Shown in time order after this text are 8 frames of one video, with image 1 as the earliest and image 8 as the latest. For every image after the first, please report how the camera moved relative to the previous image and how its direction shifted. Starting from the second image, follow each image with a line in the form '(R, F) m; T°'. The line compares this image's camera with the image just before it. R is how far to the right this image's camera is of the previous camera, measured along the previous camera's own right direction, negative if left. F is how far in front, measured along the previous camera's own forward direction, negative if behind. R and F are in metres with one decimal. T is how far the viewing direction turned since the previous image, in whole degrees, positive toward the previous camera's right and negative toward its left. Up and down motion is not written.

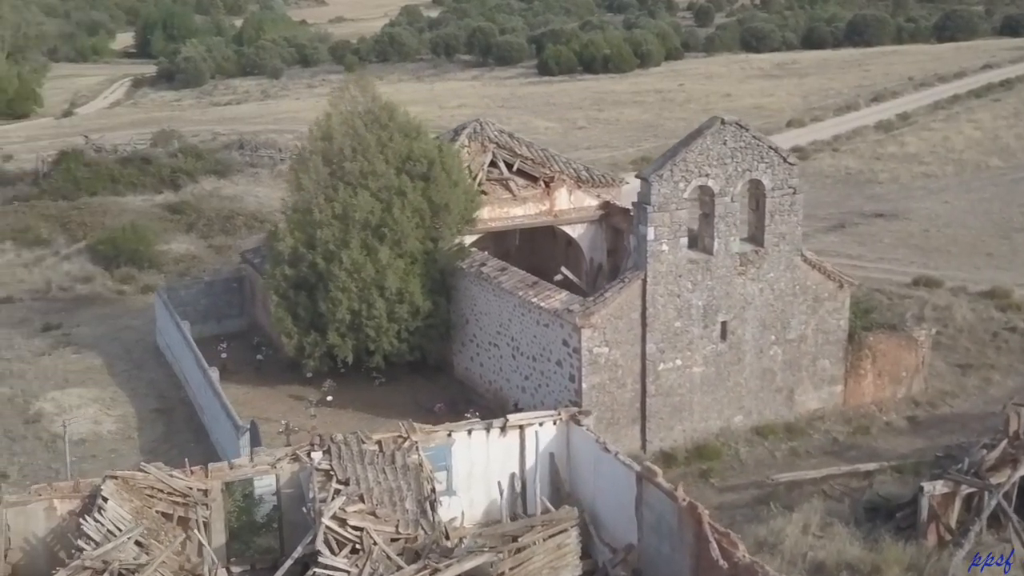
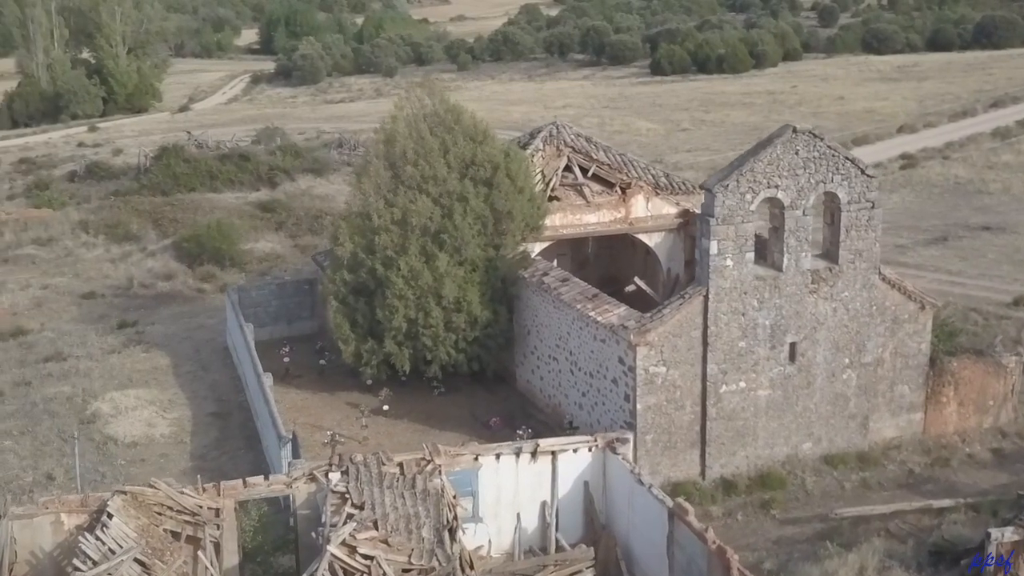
(+0.8, +0.8) m; -5°
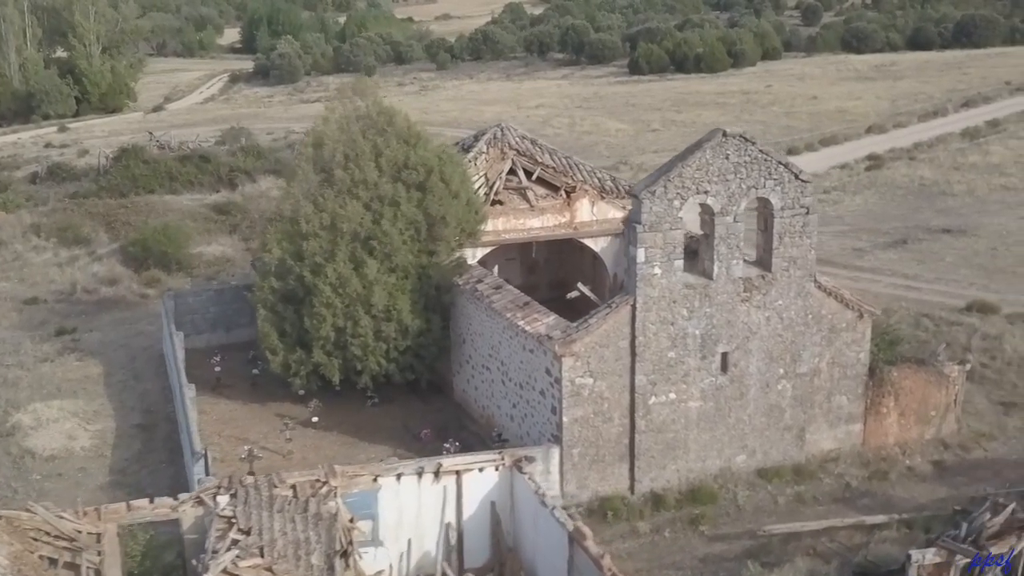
(+0.9, +0.6) m; 0°
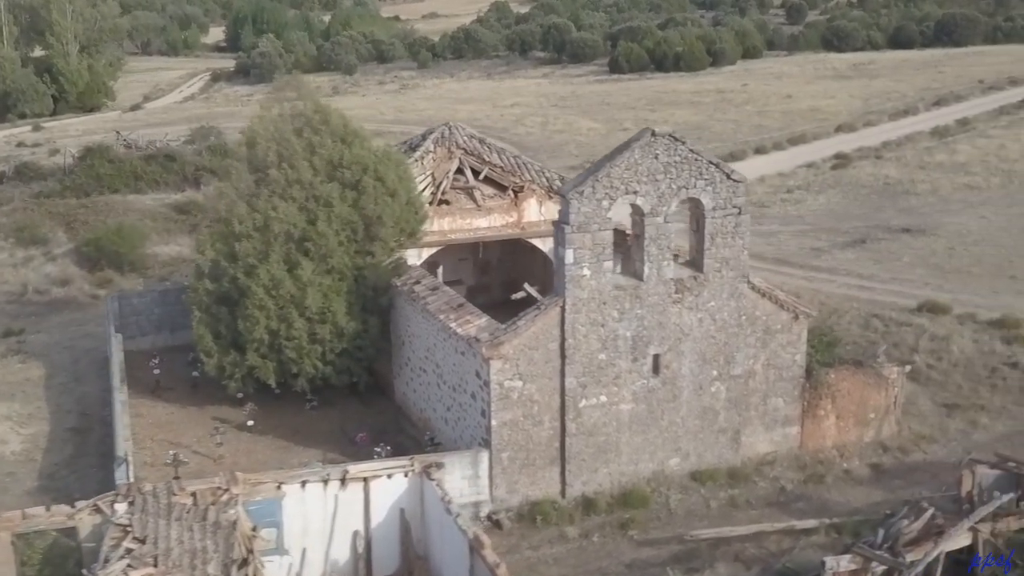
(+0.8, +0.2) m; 0°
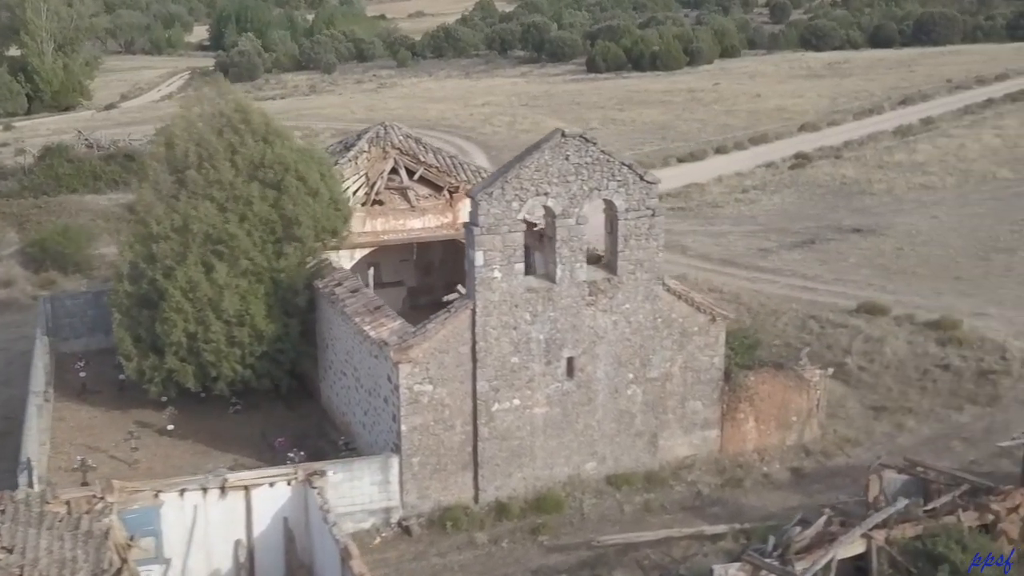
(+1.0, +0.2) m; 0°
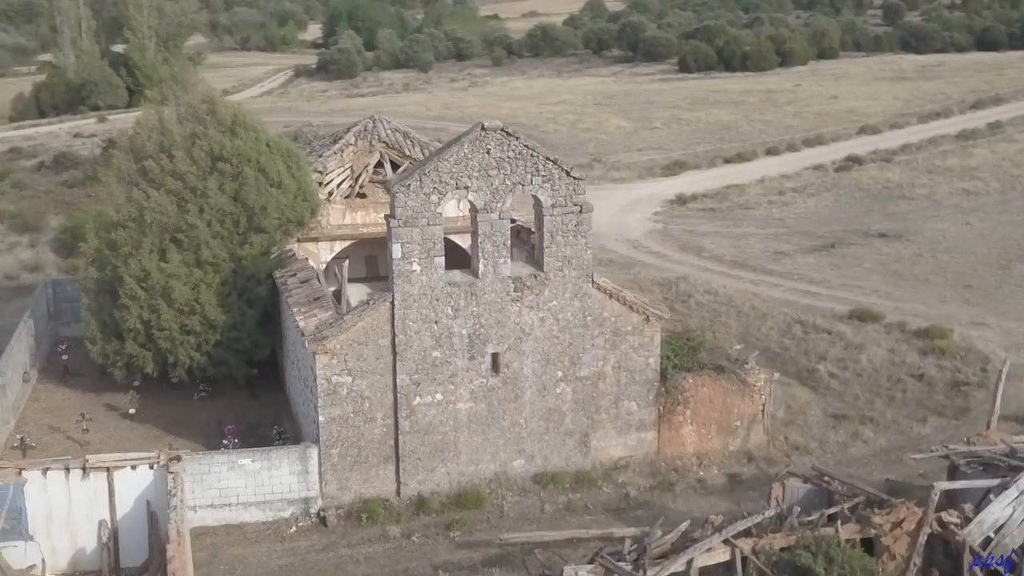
(+2.4, +0.2) m; -5°
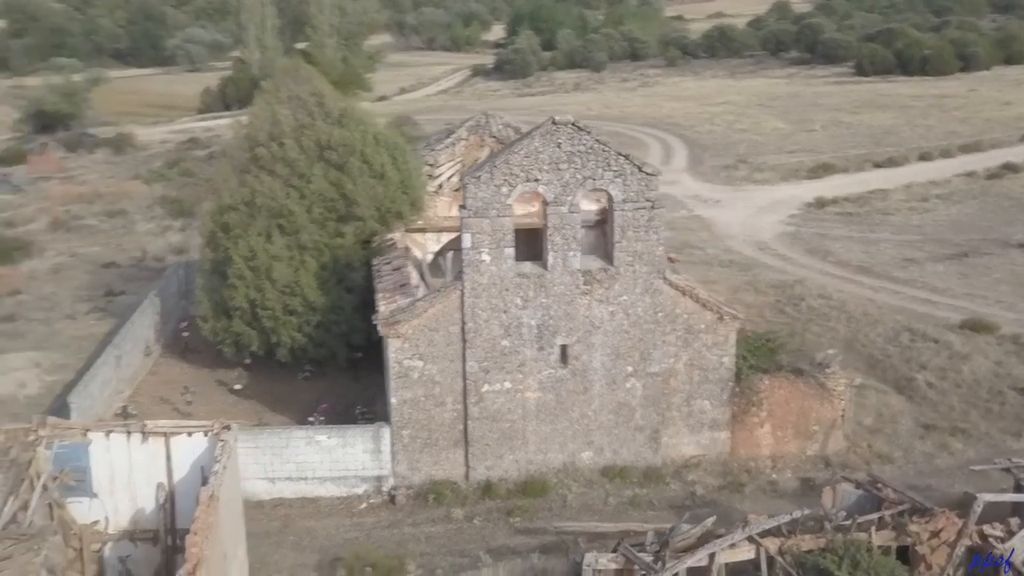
(+1.4, -0.2) m; -8°
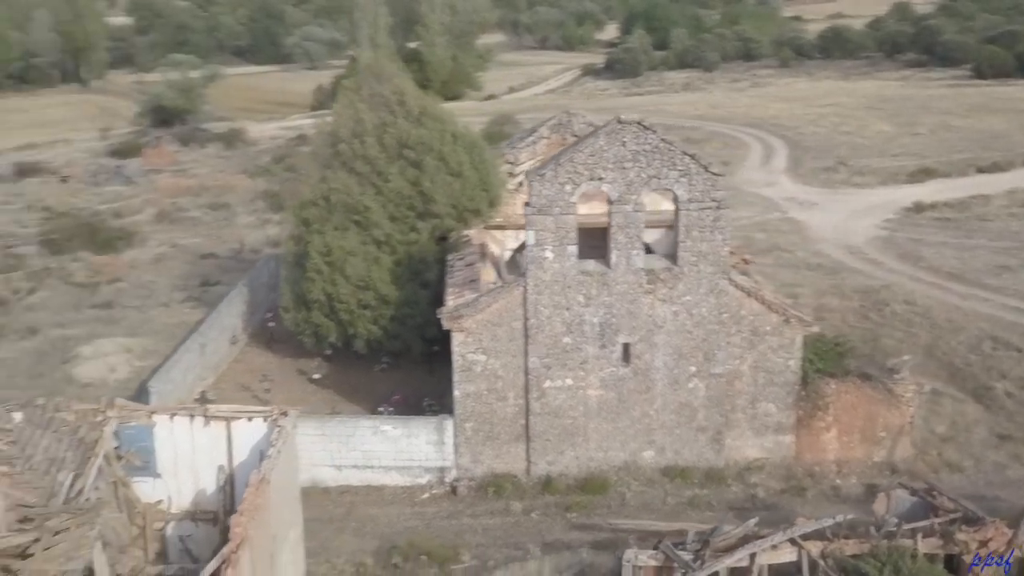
(+0.6, -0.2) m; -5°
